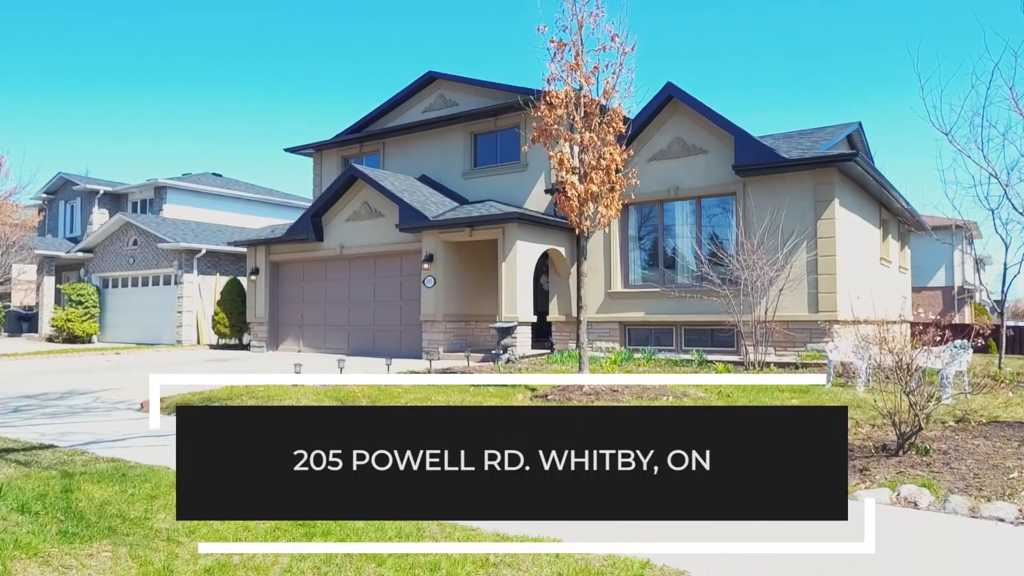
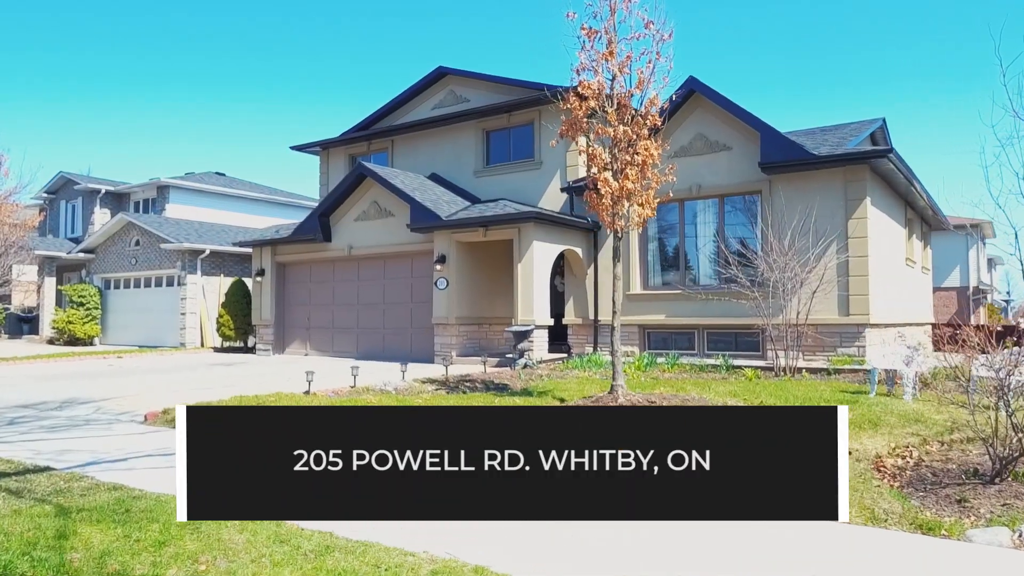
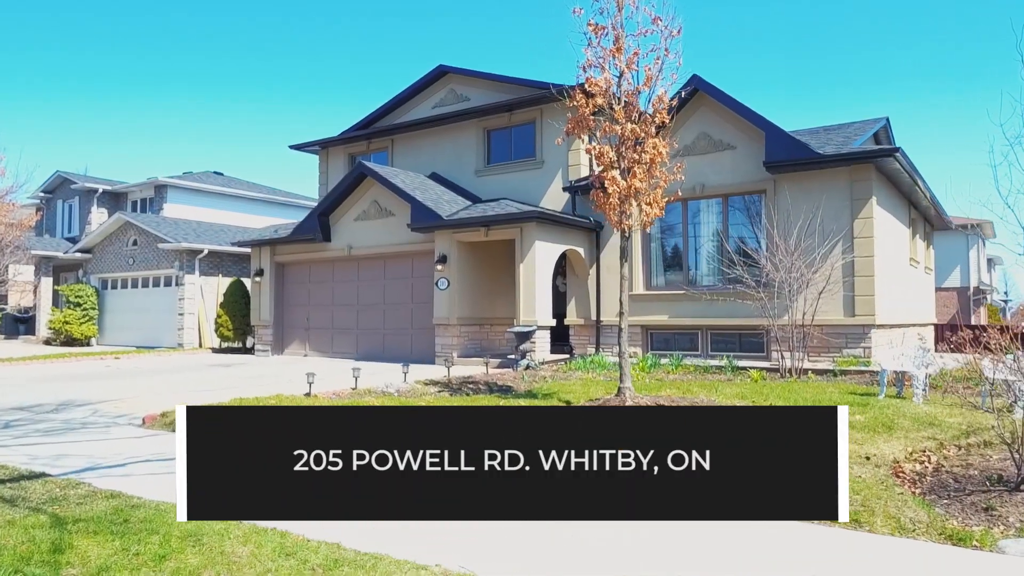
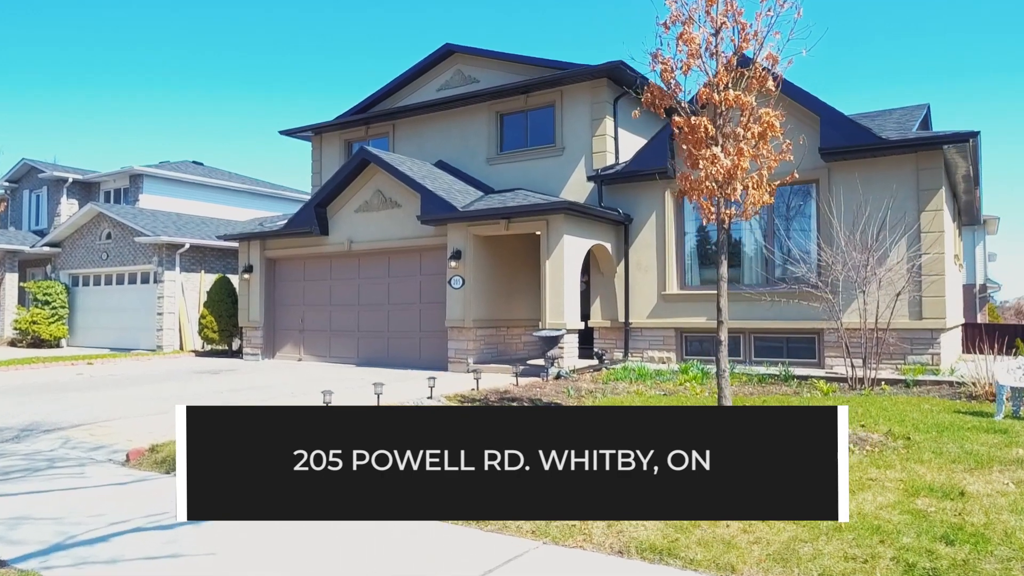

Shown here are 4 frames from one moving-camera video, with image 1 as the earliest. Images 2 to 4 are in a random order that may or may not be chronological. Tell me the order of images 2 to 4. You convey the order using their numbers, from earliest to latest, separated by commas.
2, 3, 4
